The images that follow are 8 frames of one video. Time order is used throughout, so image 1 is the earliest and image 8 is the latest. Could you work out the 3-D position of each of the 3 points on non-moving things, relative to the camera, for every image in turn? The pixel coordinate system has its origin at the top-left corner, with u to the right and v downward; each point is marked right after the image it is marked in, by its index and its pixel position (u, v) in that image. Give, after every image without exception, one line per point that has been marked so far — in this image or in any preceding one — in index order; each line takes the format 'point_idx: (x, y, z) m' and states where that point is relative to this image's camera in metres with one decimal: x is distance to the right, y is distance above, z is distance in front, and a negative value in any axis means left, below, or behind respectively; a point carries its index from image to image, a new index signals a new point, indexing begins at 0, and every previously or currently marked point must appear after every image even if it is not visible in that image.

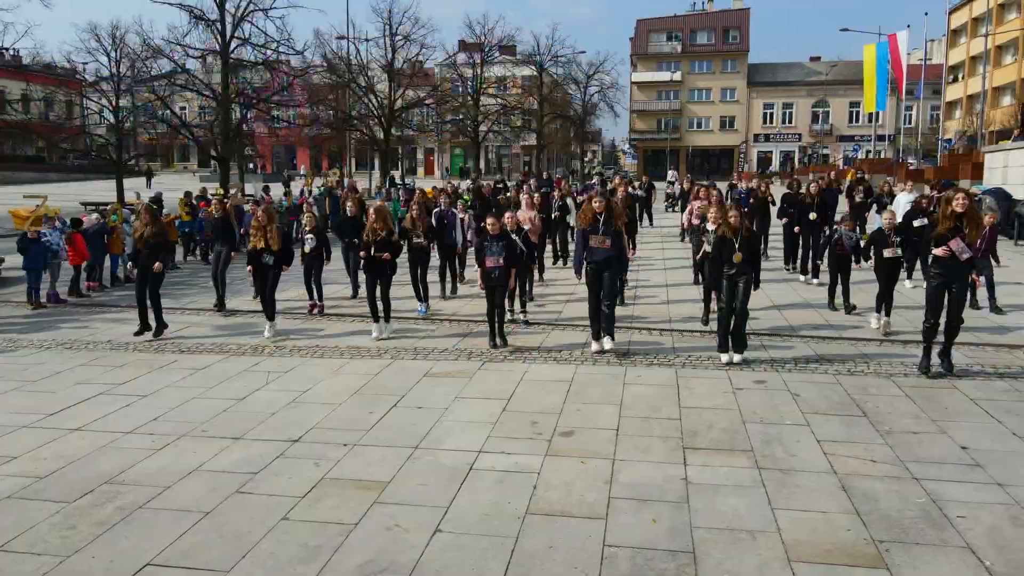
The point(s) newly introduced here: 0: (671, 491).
0: (+1.1, -1.3, +4.8) m
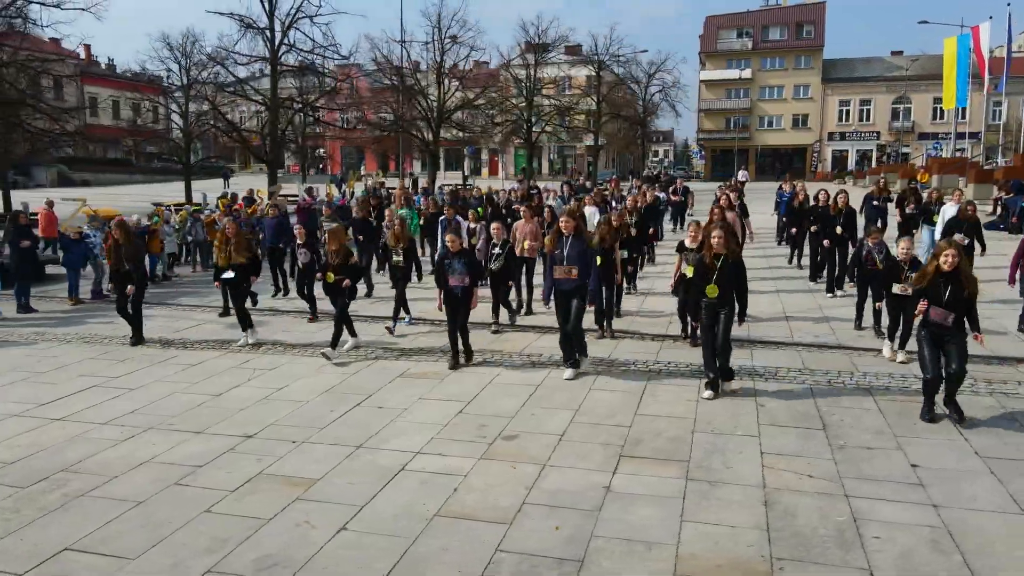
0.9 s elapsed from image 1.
0: (+0.5, -1.4, +4.8) m
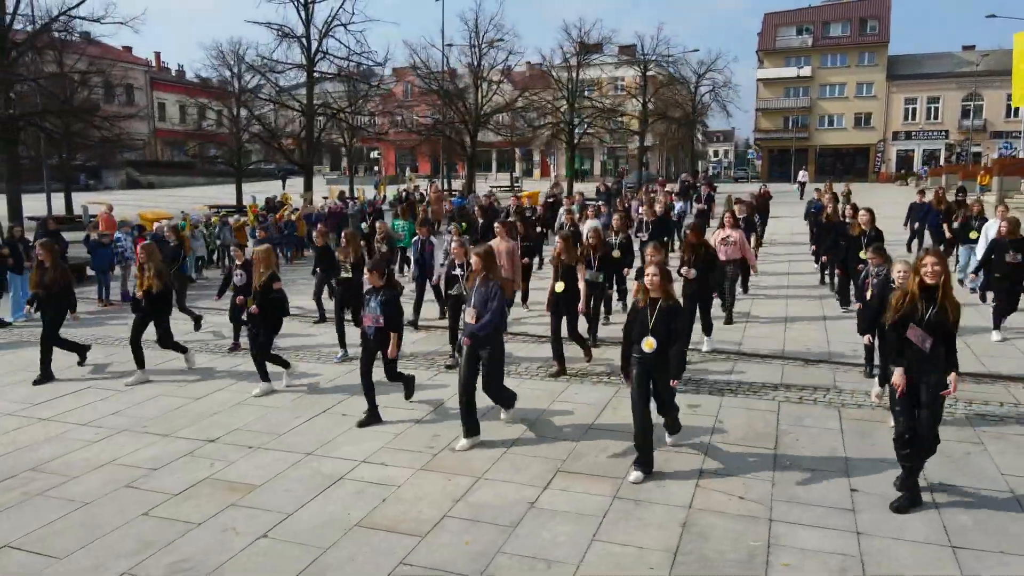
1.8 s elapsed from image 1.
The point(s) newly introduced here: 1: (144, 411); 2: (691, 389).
0: (0.0, -1.5, +4.8) m
1: (-3.6, -1.2, +7.1) m
2: (+1.7, -1.0, +7.2) m
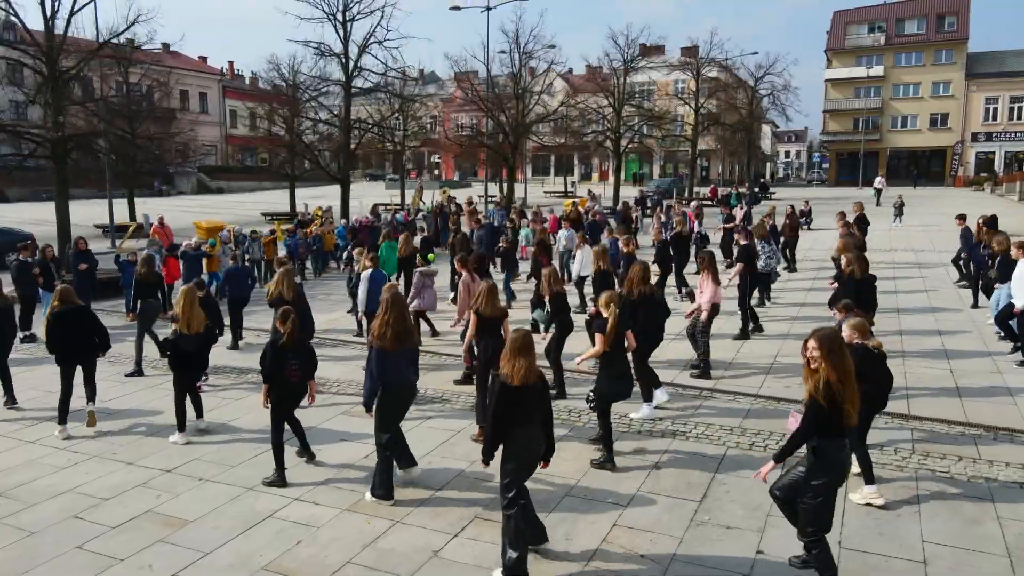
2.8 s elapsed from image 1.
0: (-0.7, -1.9, +5.0) m
1: (-4.0, -1.5, +7.6) m
2: (+1.2, -1.4, +7.2) m
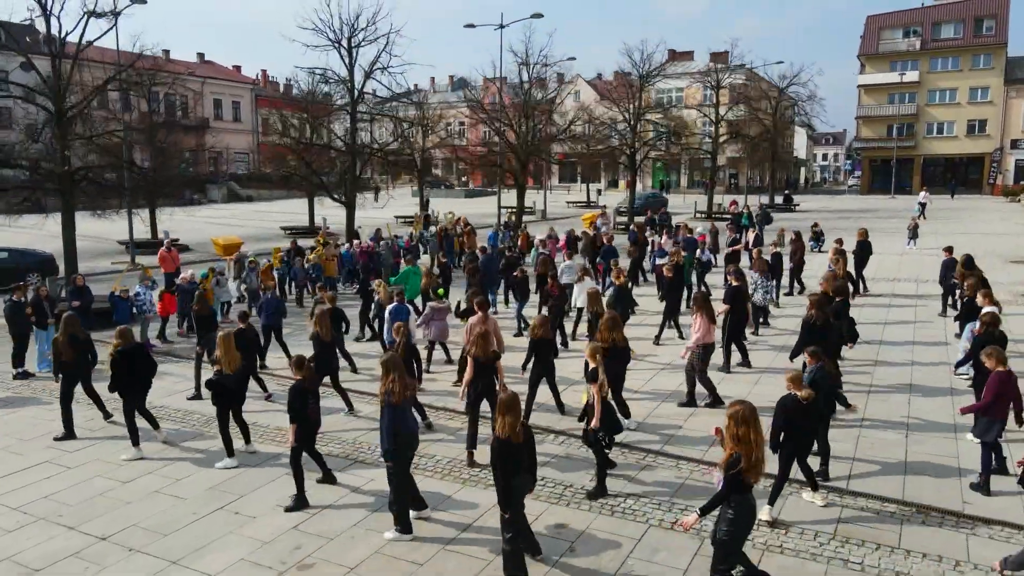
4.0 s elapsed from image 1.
0: (-1.5, -2.6, +5.1) m
1: (-4.7, -2.2, +7.9) m
2: (+0.5, -2.2, +7.3) m
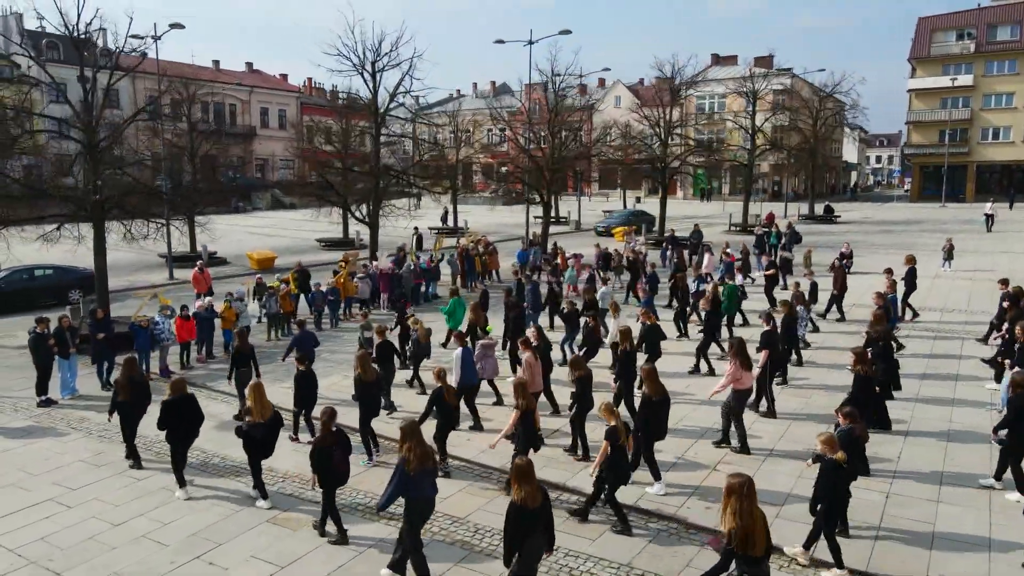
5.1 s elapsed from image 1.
0: (-2.0, -3.2, +5.4) m
1: (-5.1, -2.8, +8.3) m
2: (+0.1, -2.8, +7.4) m
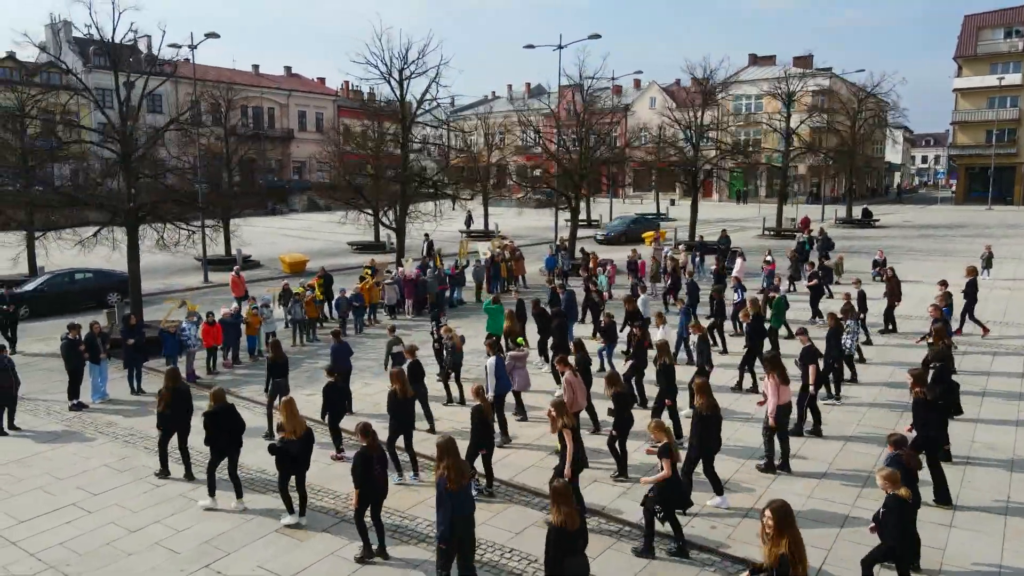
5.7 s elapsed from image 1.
0: (-2.1, -3.4, +5.5) m
1: (-5.0, -3.0, +8.6) m
2: (+0.1, -3.0, +7.4) m
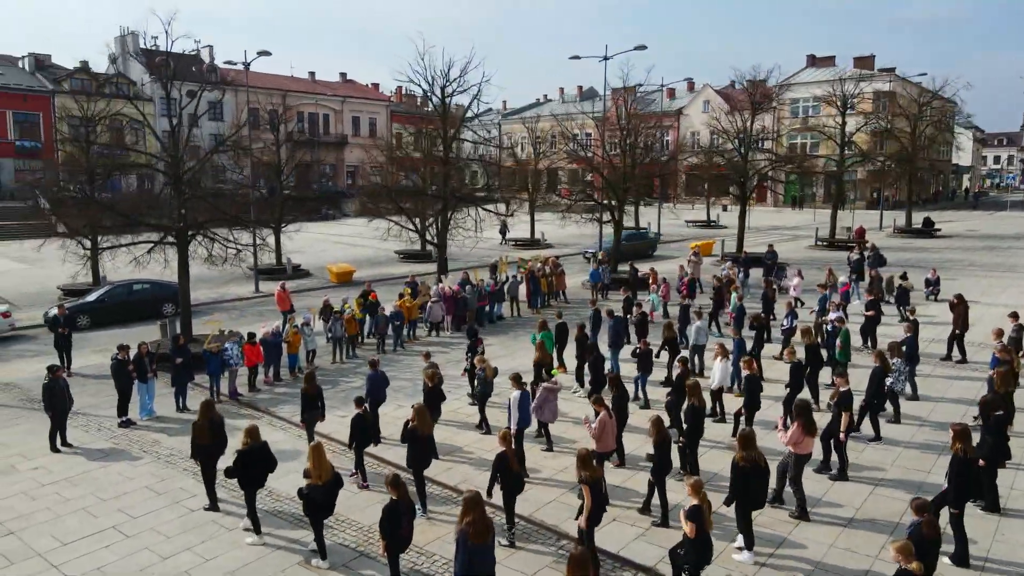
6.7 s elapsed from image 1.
0: (-2.2, -3.9, +5.7) m
1: (-4.8, -3.5, +9.0) m
2: (+0.2, -3.5, +7.5) m
